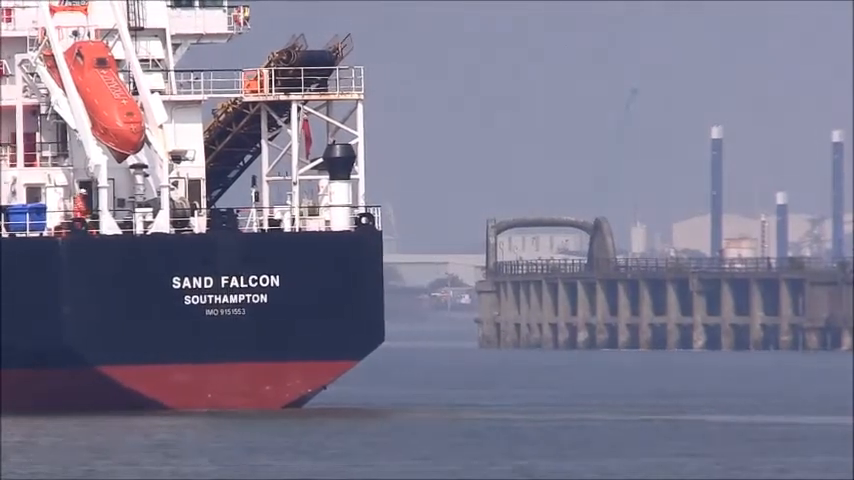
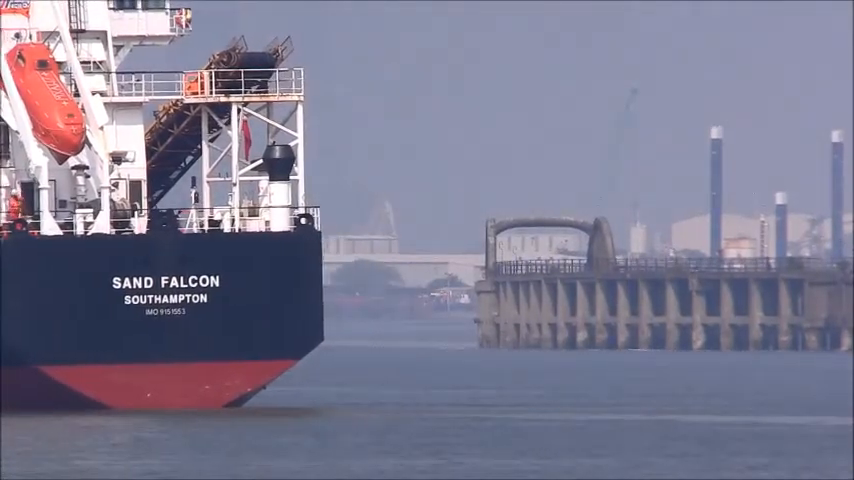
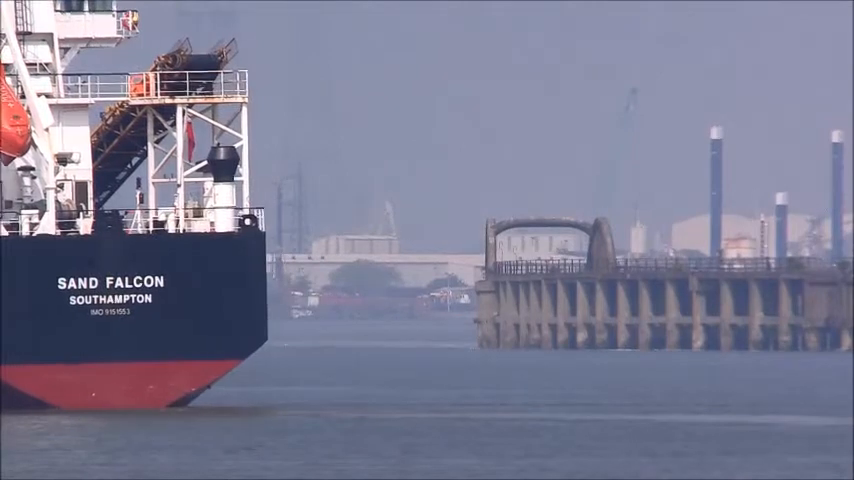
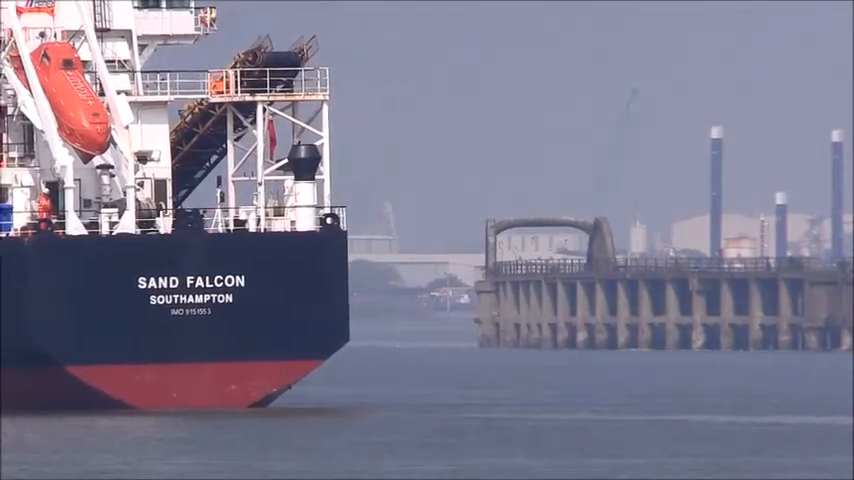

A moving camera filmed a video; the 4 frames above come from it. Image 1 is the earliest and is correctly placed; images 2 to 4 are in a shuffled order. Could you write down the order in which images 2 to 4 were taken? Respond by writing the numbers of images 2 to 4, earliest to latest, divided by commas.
4, 2, 3
